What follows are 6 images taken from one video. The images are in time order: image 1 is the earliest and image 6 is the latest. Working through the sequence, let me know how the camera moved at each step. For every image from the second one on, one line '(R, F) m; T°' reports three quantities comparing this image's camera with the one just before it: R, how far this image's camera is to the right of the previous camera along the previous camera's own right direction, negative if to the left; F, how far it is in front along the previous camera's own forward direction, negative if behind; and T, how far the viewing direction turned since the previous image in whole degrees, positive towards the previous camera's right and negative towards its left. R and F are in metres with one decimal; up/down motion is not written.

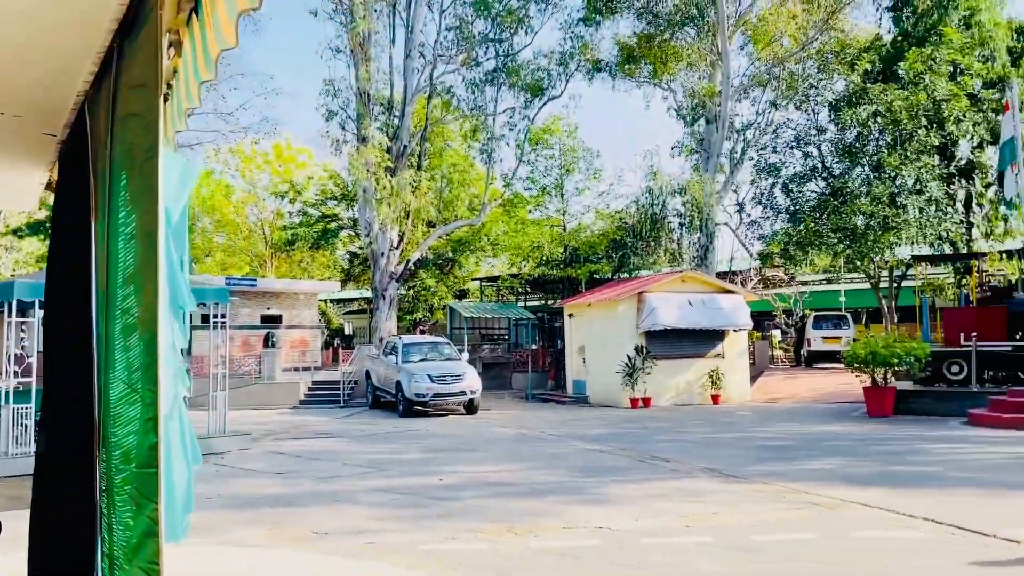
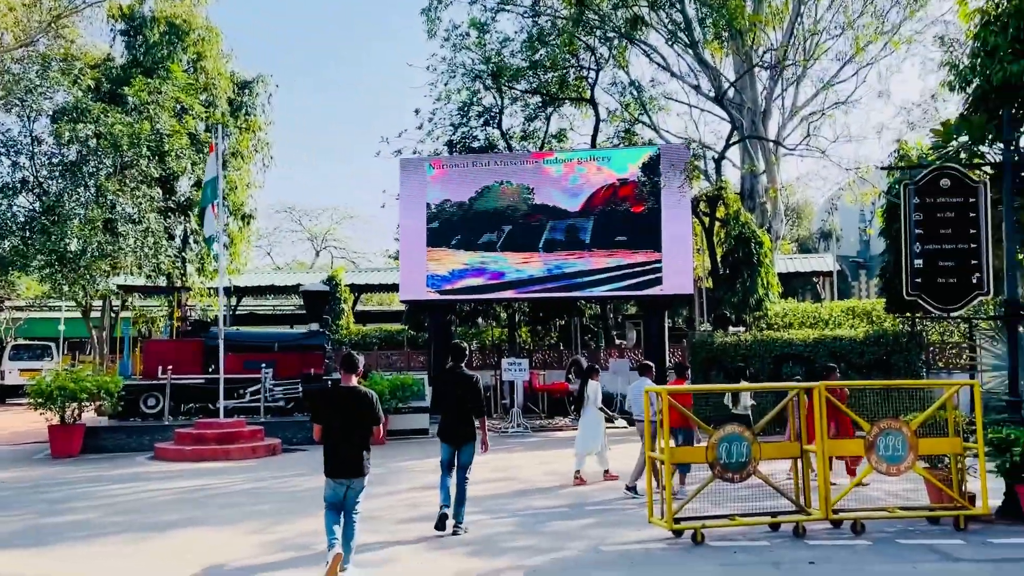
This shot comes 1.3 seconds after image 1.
(+1.0, +0.5) m; +48°
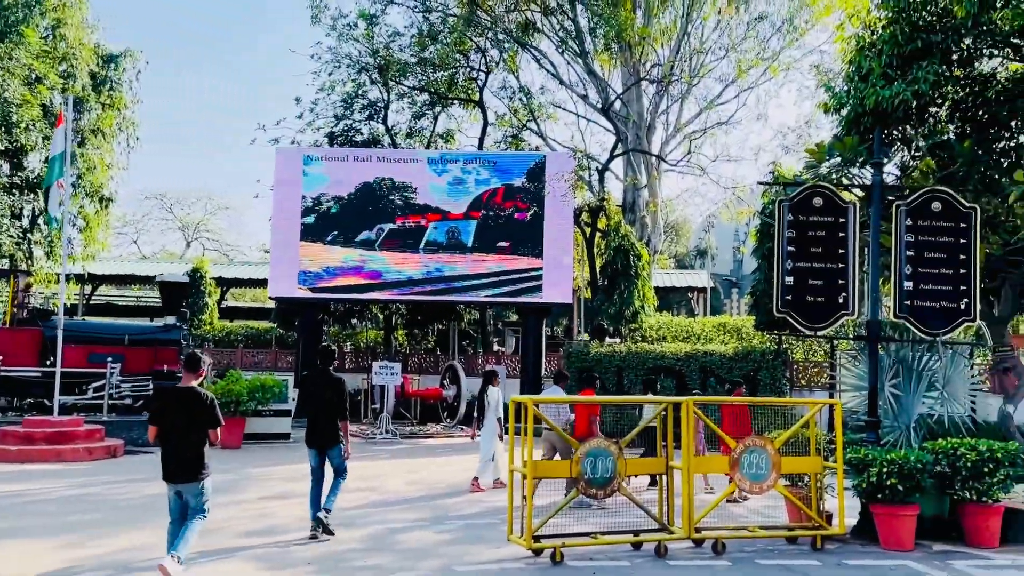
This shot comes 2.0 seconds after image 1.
(+0.2, +0.5) m; +8°
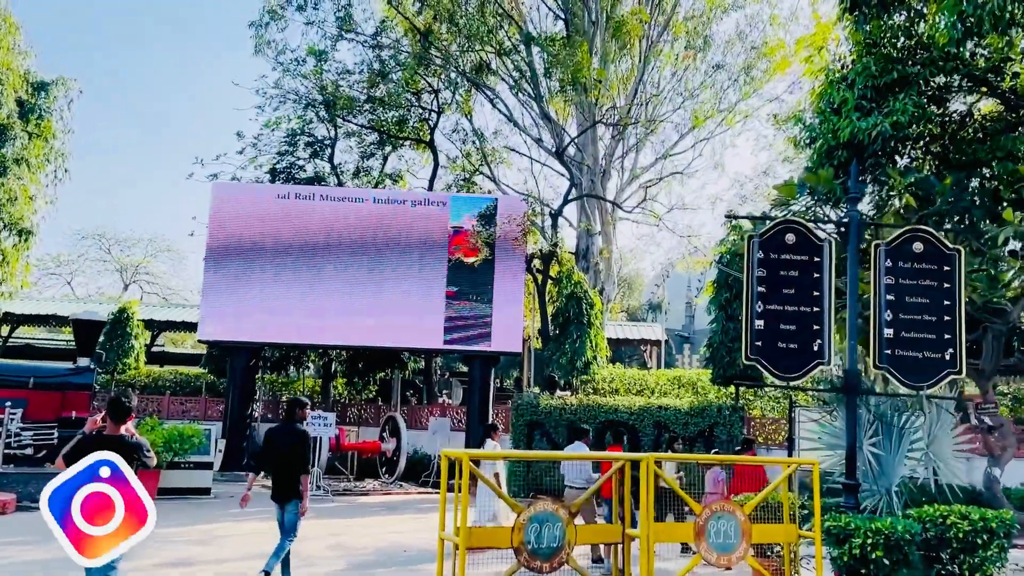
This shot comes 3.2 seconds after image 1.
(+0.1, +1.0) m; +3°
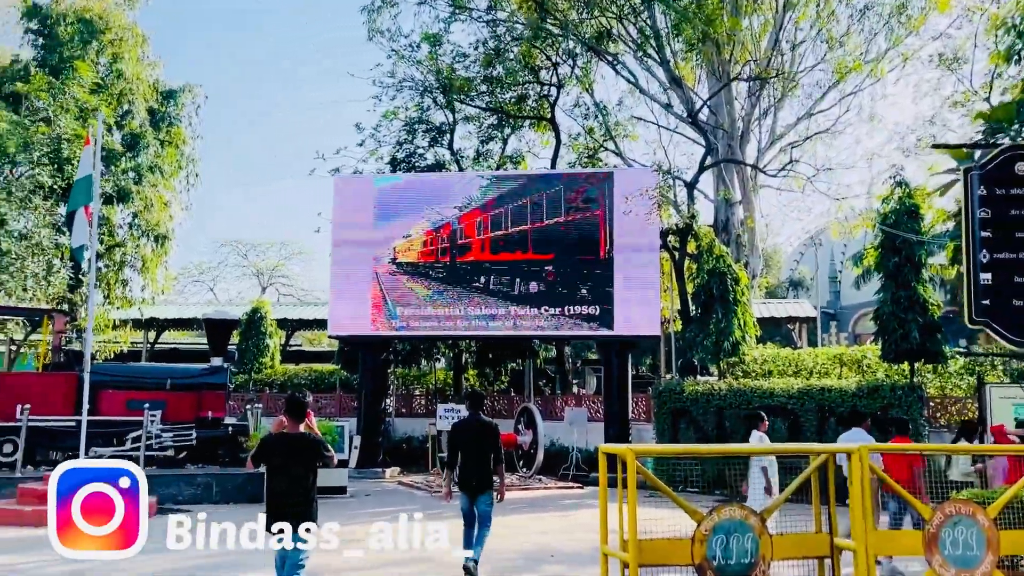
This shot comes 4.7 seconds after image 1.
(-0.3, +1.2) m; -8°
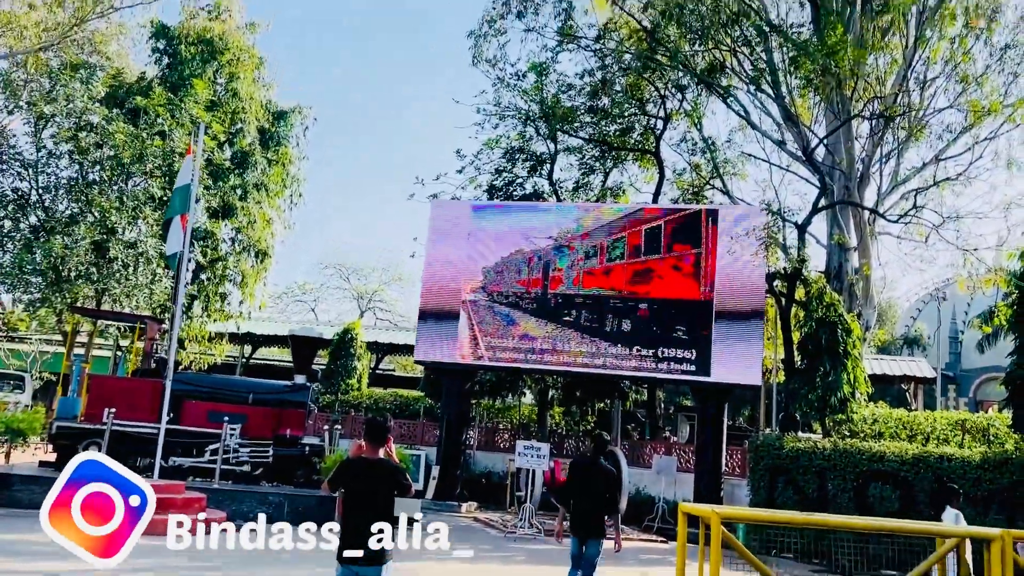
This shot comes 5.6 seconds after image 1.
(+0.1, +0.7) m; -7°
